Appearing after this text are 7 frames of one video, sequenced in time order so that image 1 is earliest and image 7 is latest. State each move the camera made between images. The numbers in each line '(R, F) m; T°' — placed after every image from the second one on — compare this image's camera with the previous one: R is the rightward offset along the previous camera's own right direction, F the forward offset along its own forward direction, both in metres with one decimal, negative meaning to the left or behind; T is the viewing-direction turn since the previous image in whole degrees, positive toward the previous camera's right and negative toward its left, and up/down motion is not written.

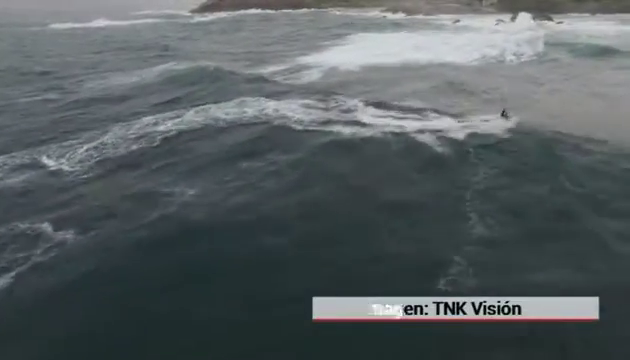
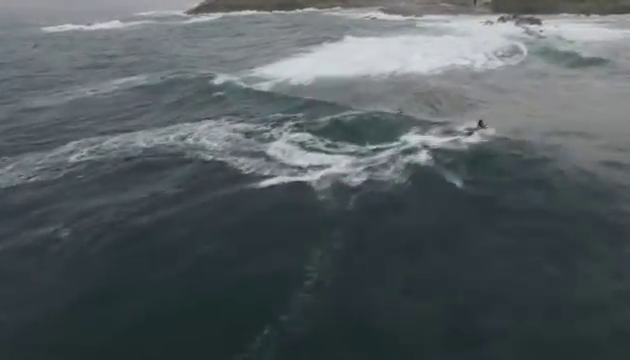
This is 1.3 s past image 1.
(+2.3, +0.2) m; -1°
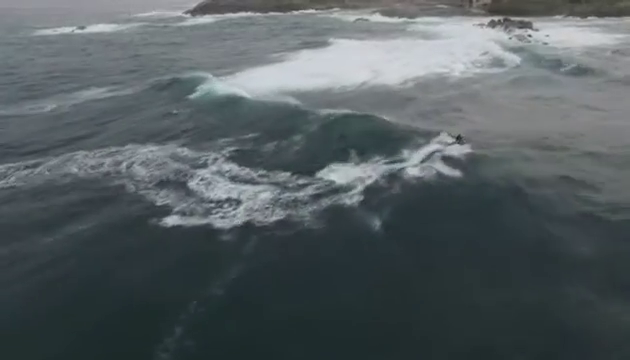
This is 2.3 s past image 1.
(+2.4, +0.4) m; -1°
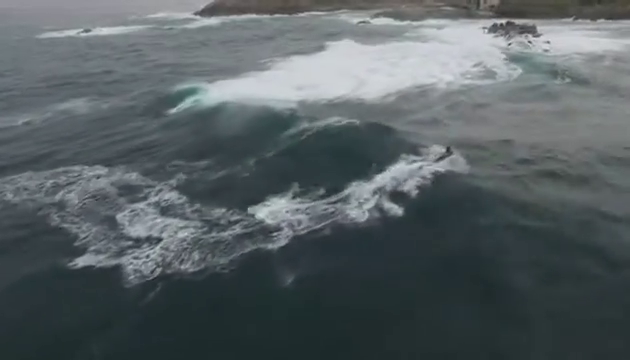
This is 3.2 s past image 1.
(+2.4, +0.6) m; -2°
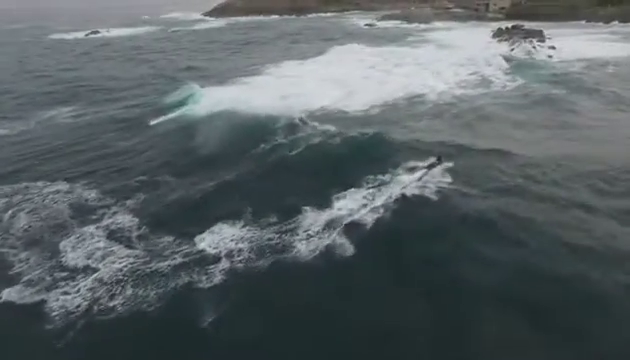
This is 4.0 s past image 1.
(+1.8, +0.5) m; -2°
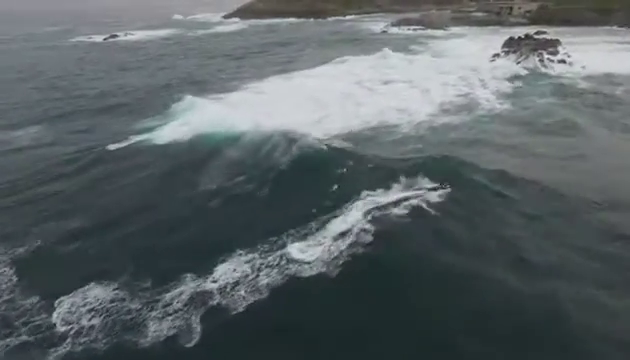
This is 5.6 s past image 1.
(+4.3, +1.3) m; -4°
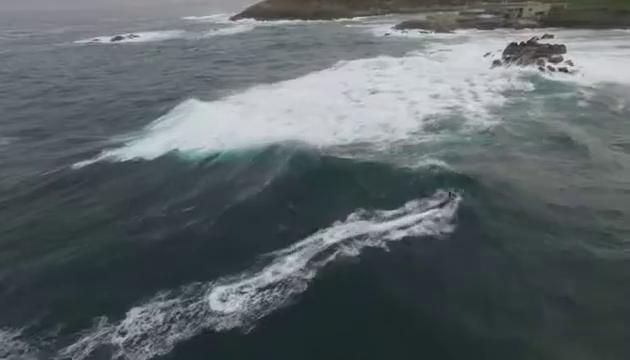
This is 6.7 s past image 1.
(+2.5, +1.0) m; -2°
